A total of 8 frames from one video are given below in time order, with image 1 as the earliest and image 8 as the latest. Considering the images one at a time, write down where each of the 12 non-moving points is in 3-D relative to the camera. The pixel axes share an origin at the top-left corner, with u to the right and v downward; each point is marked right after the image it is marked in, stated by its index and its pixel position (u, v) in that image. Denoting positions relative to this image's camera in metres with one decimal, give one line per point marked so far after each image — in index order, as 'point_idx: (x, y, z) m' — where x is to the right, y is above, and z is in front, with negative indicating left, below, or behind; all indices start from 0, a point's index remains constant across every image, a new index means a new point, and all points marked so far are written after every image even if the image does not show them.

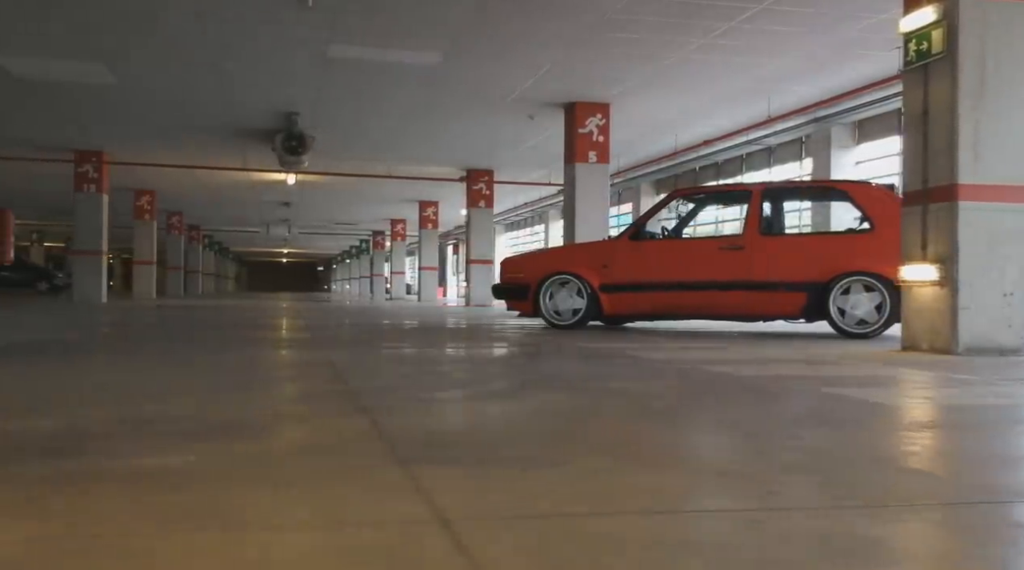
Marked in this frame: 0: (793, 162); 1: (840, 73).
0: (+5.6, +2.5, +18.5) m
1: (+4.5, +2.9, +13.0) m
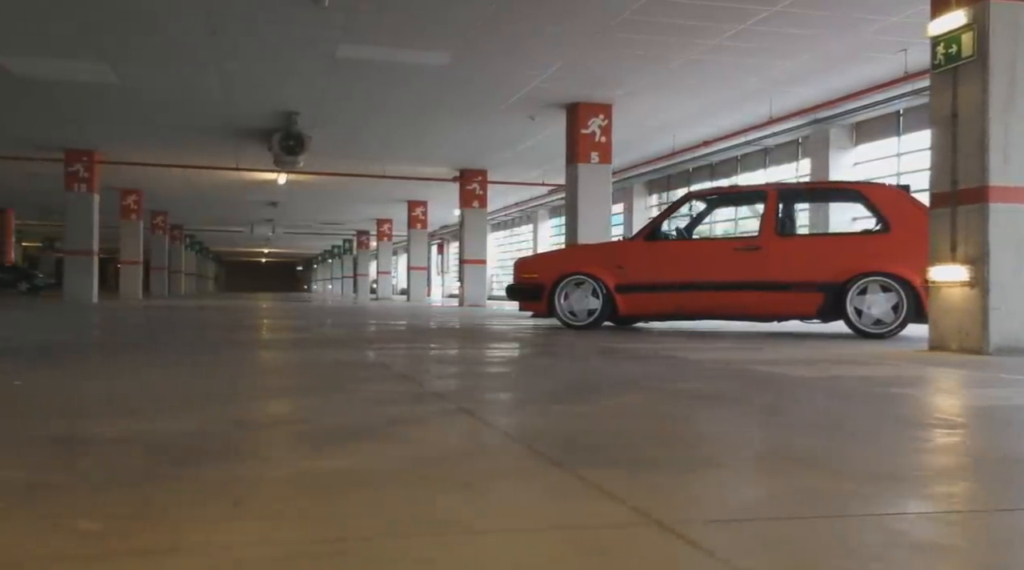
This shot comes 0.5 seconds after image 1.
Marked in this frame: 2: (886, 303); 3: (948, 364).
0: (+5.5, +2.5, +18.7) m
1: (+4.6, +2.9, +13.1) m
2: (+3.6, -0.2, +8.9) m
3: (+3.0, -0.5, +6.4) m
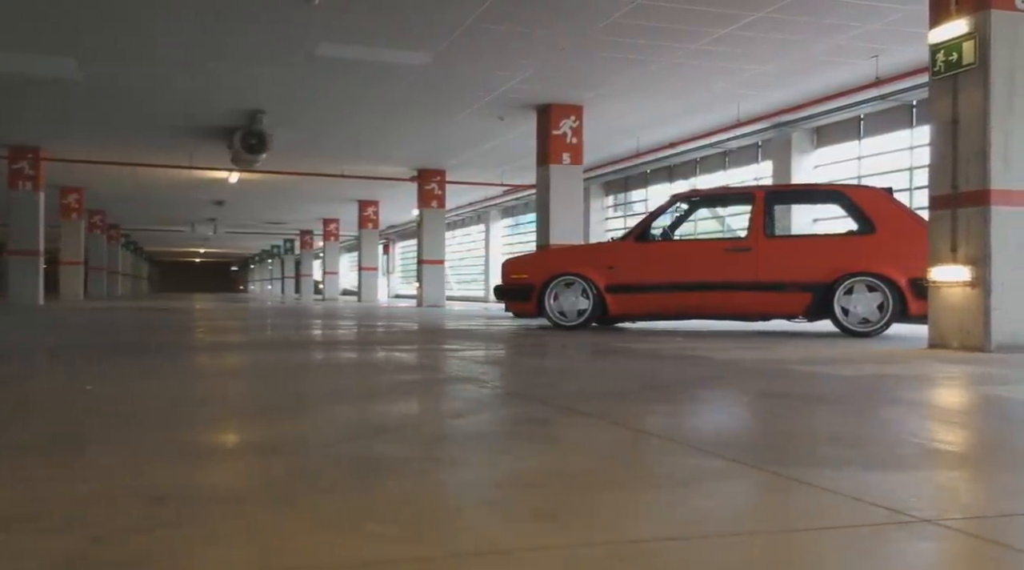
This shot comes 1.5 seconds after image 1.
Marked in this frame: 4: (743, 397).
0: (+4.8, +2.5, +19.0) m
1: (+4.3, +2.9, +13.4) m
2: (+3.5, -0.2, +9.2) m
3: (+3.1, -0.5, +6.6) m
4: (+1.6, -0.8, +6.6) m
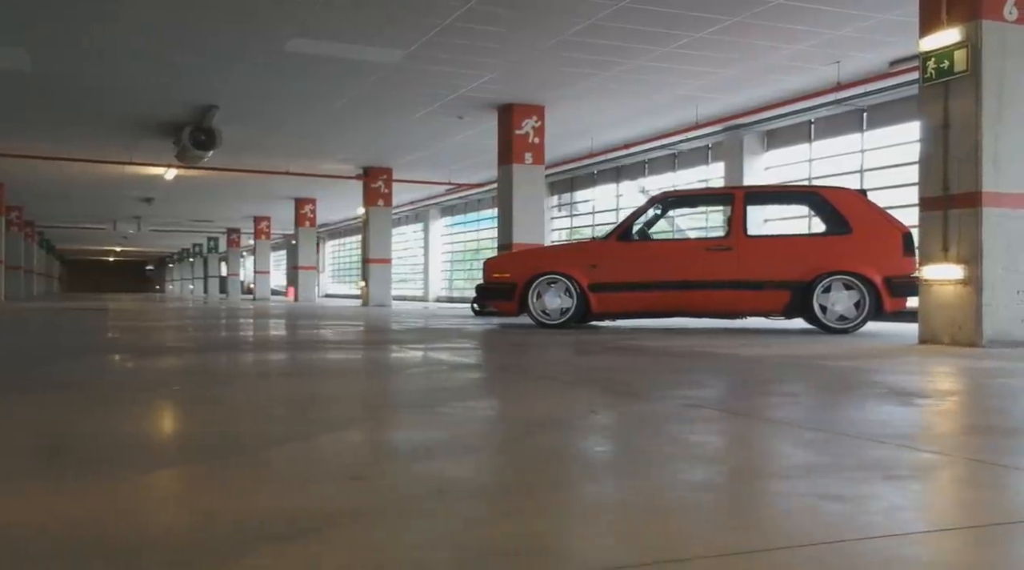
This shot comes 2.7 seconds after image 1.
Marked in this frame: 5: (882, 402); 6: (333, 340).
0: (+3.9, +2.5, +19.4) m
1: (+3.8, +2.9, +13.8) m
2: (+3.4, -0.2, +9.5) m
3: (+3.2, -0.5, +6.9) m
4: (+1.7, -0.8, +6.7) m
5: (+2.4, -0.7, +6.1) m
6: (-2.1, -0.7, +11.2) m
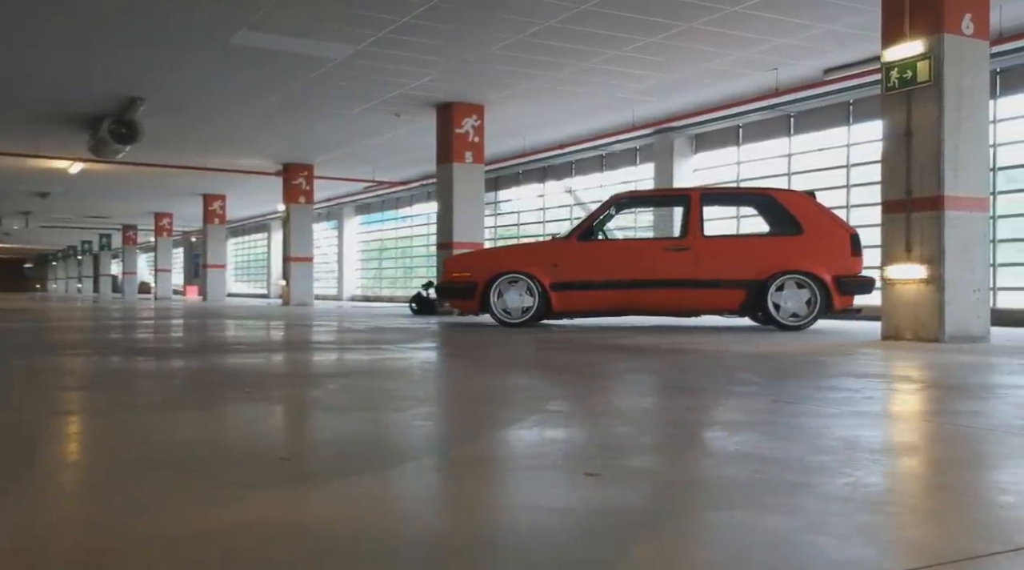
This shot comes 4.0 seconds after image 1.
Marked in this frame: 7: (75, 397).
0: (+2.5, +2.5, +19.8) m
1: (+3.0, +2.9, +14.2) m
2: (+3.0, -0.1, +9.9) m
3: (+3.1, -0.5, +7.3) m
4: (+1.7, -0.7, +7.0) m
5: (+2.4, -0.7, +6.4) m
6: (-2.7, -0.6, +11.0) m
7: (-2.5, -0.6, +5.3) m
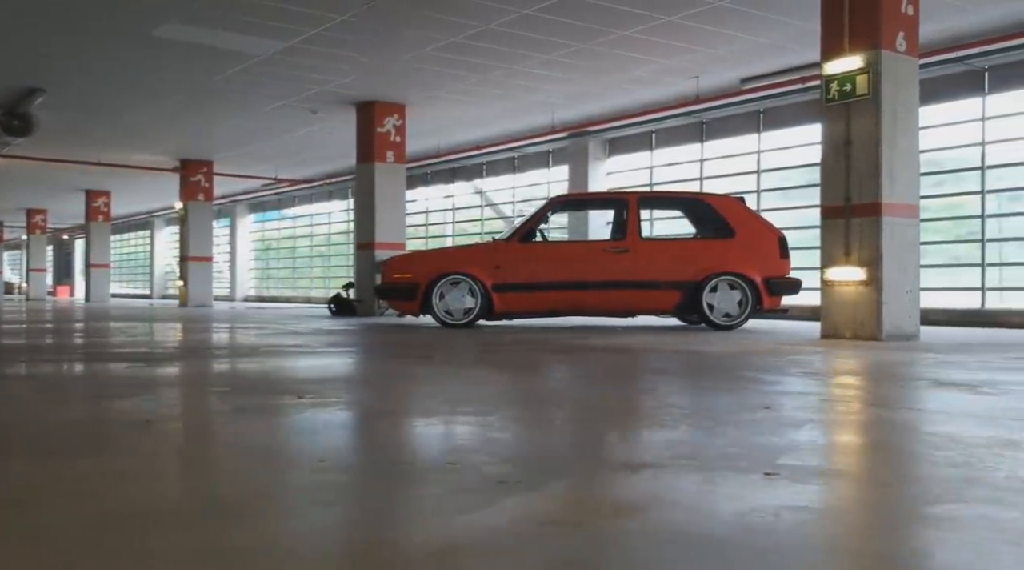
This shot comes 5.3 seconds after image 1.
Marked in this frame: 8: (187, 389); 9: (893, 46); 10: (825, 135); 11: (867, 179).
0: (+0.6, +2.5, +20.0) m
1: (+1.8, +2.9, +14.5) m
2: (+2.4, -0.2, +10.3) m
3: (+2.8, -0.5, +7.7) m
4: (+1.4, -0.8, +7.2) m
5: (+2.2, -0.7, +6.7) m
6: (-3.4, -0.7, +10.7) m
7: (-2.5, -0.7, +5.1) m
8: (-2.0, -0.7, +5.8) m
9: (+3.2, +2.0, +7.9) m
10: (+2.8, +1.3, +8.3) m
11: (+3.0, +0.9, +7.9) m
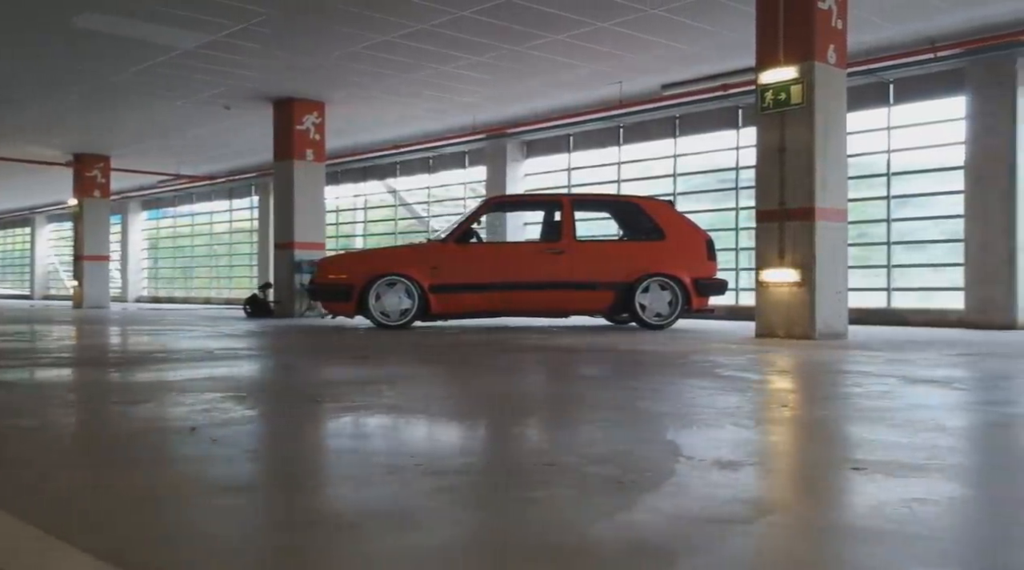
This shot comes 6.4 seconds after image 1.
0: (-1.2, +2.5, +20.0) m
1: (+0.6, +2.9, +14.7) m
2: (+1.7, -0.2, +10.6) m
3: (+2.4, -0.5, +8.1) m
4: (+1.1, -0.8, +7.4) m
5: (+1.9, -0.8, +7.0) m
6: (-4.1, -0.7, +10.3) m
7: (-2.6, -0.7, +4.8) m
8: (-2.1, -0.7, +5.6) m
9: (+2.8, +2.0, +8.3) m
10: (+2.3, +1.3, +8.6) m
11: (+2.5, +0.9, +8.2) m
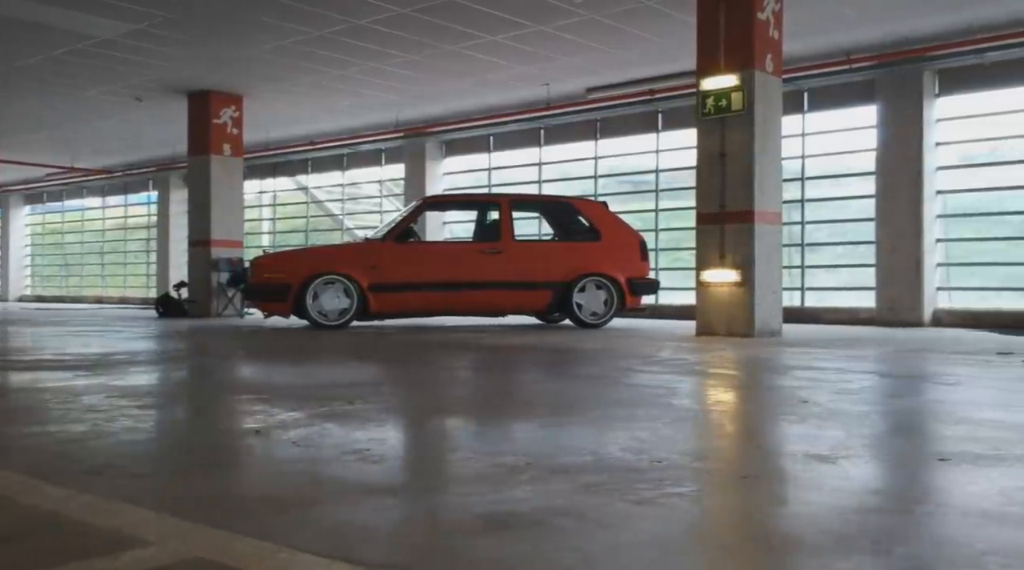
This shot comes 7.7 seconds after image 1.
0: (-3.0, +2.5, +19.8) m
1: (-0.6, +2.9, +14.7) m
2: (+1.0, -0.2, +10.8) m
3: (+2.0, -0.5, +8.4) m
4: (+0.7, -0.8, +7.5) m
5: (+1.6, -0.8, +7.2) m
6: (-4.7, -0.7, +9.8) m
7: (-2.6, -0.7, +4.6) m
8: (-2.2, -0.7, +5.3) m
9: (+2.3, +2.0, +8.6) m
10: (+1.8, +1.3, +8.9) m
11: (+2.1, +0.9, +8.6) m
